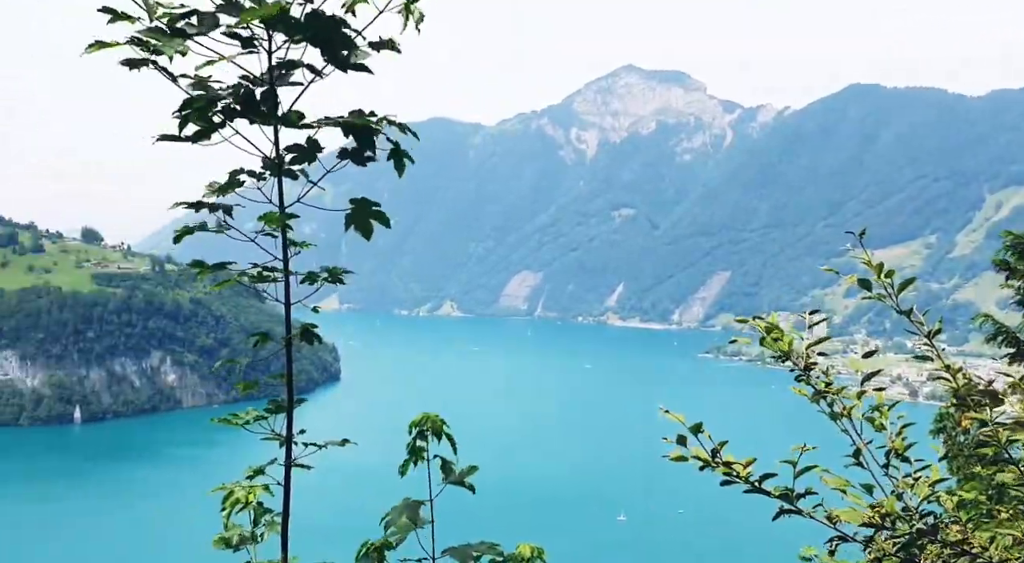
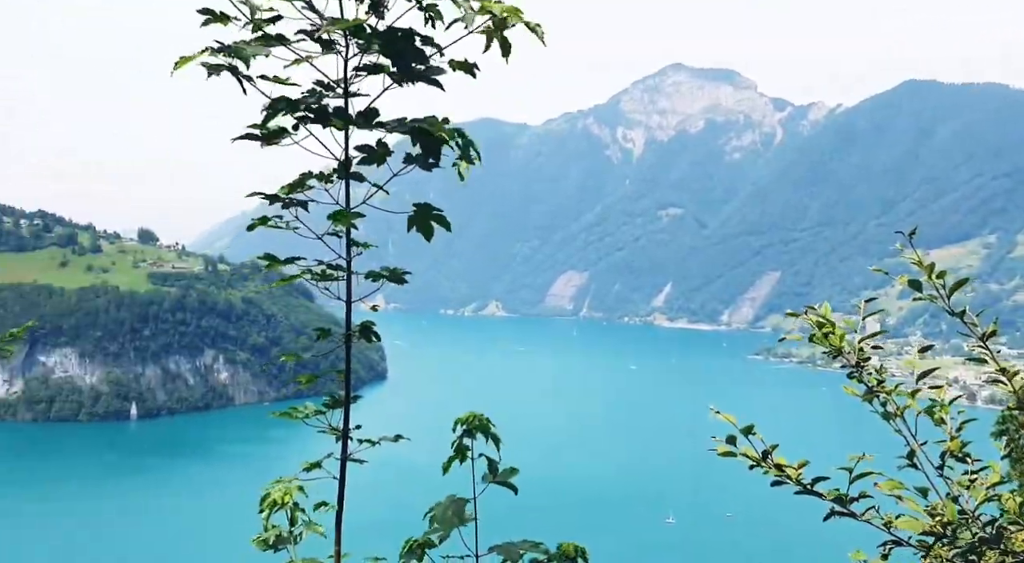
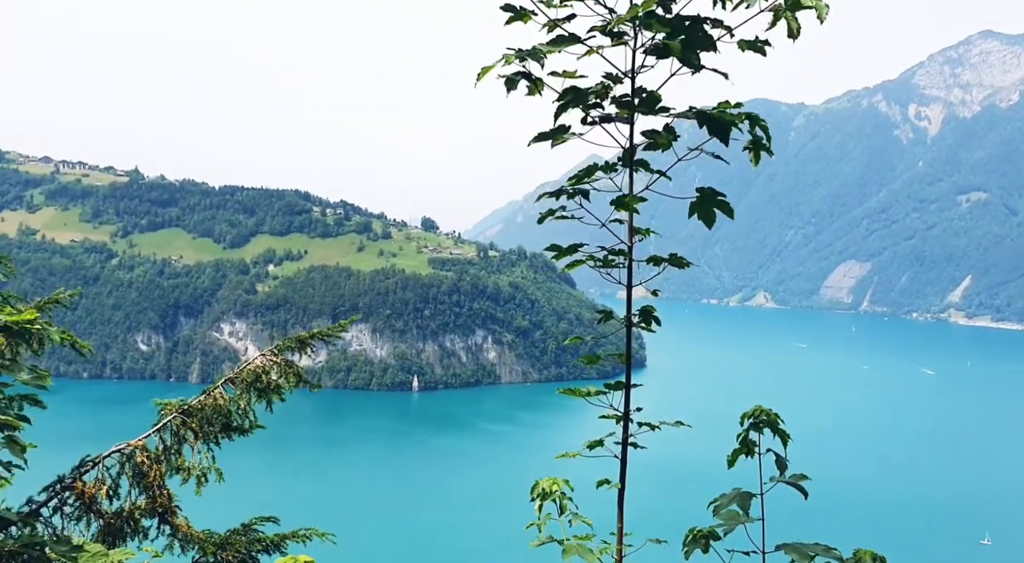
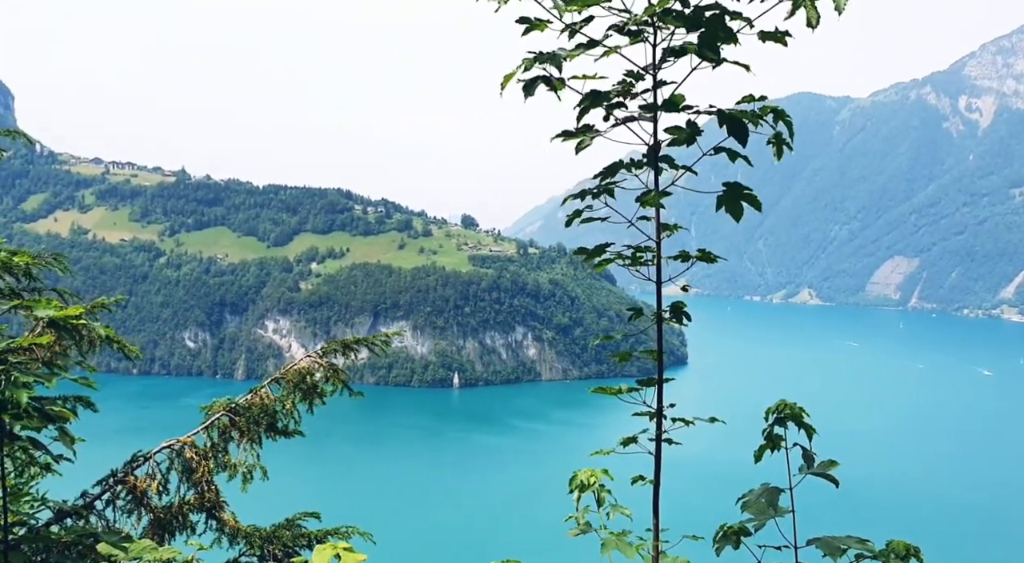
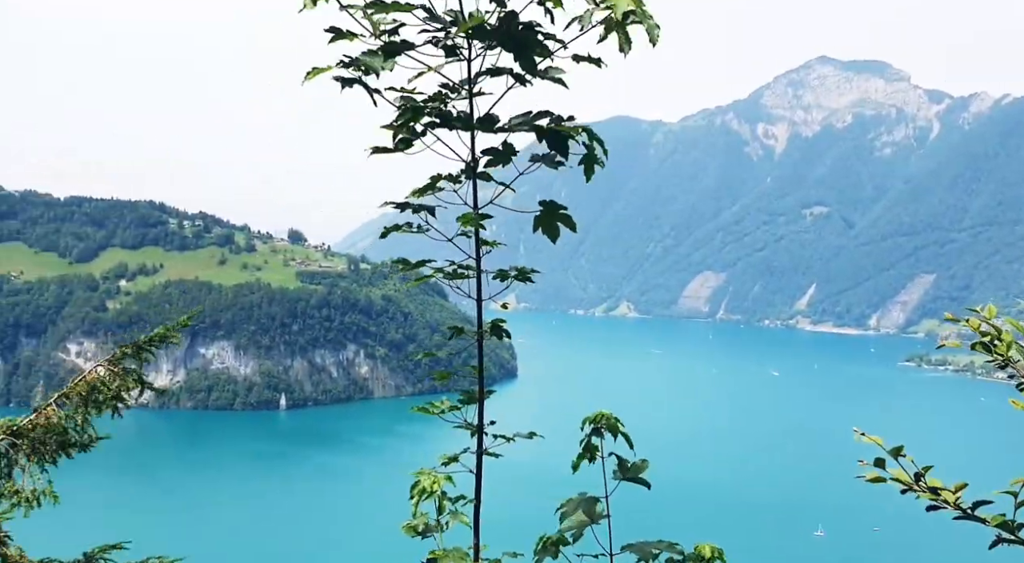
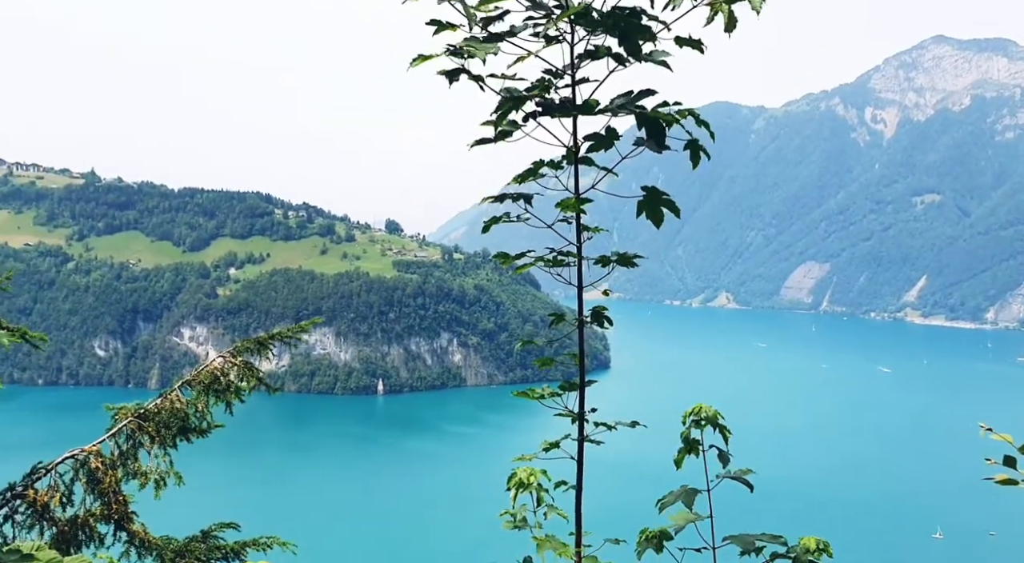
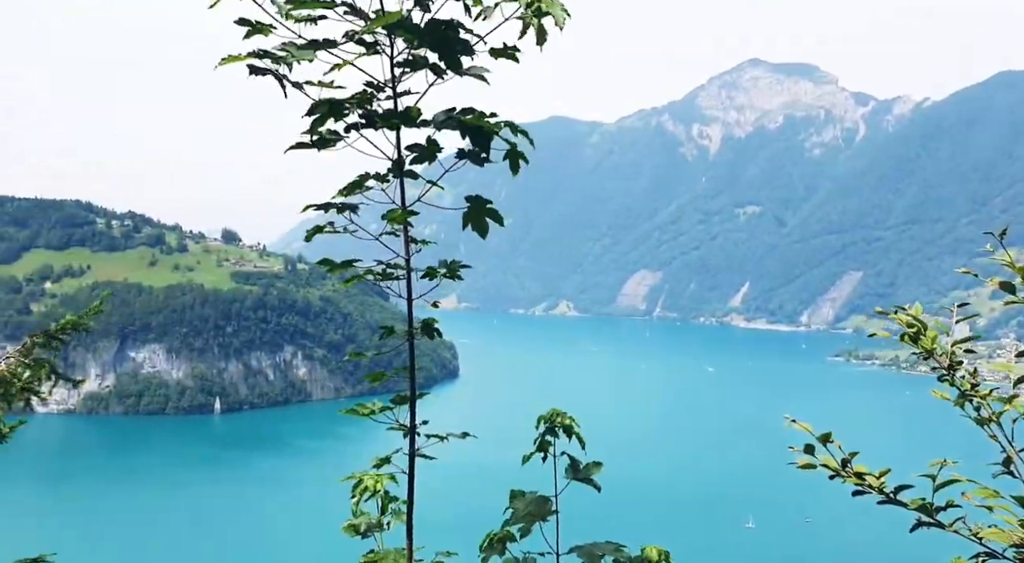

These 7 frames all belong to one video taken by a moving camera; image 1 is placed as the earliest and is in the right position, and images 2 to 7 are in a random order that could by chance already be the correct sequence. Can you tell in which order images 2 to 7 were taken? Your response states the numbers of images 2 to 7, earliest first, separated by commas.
2, 7, 5, 6, 3, 4
